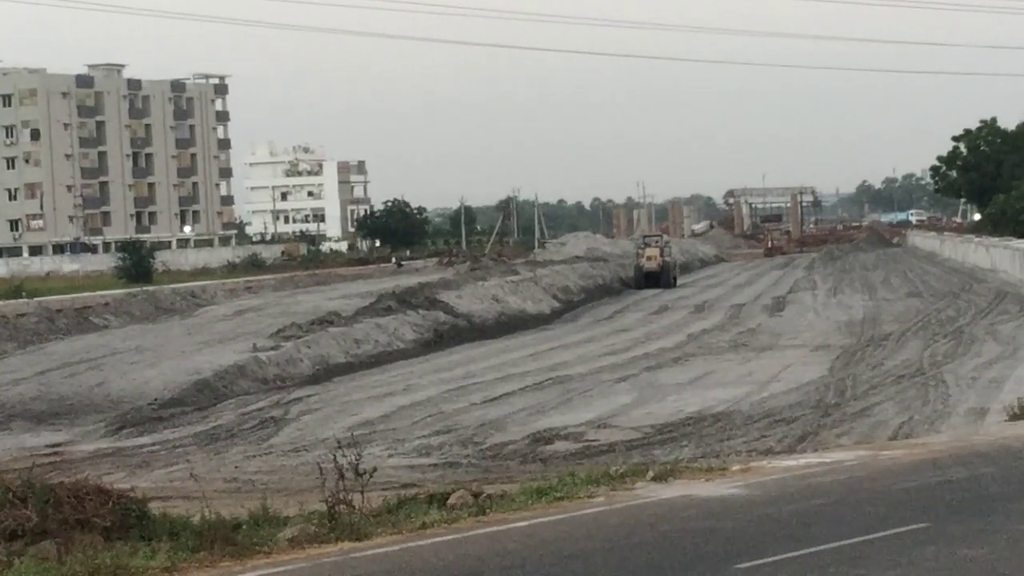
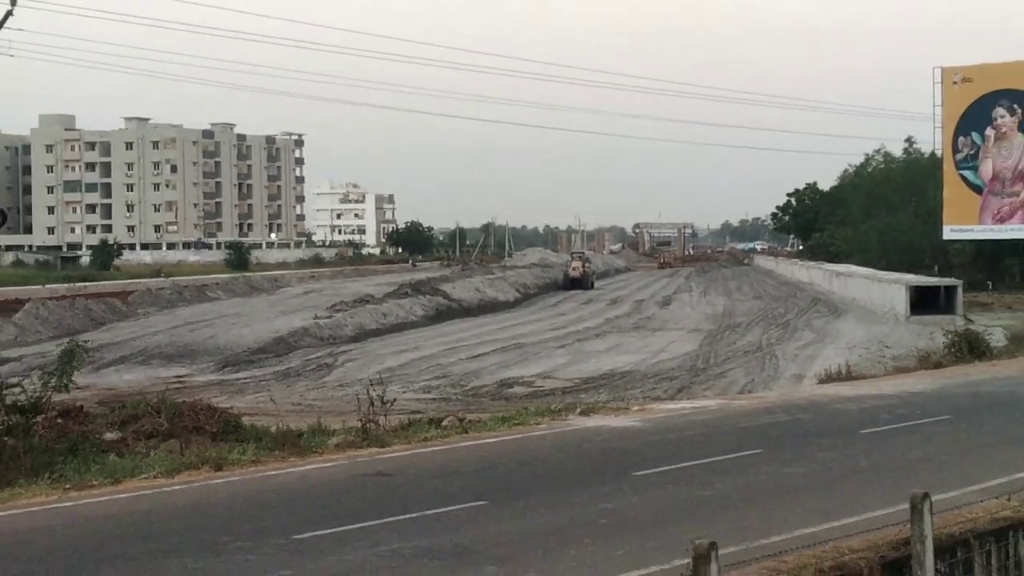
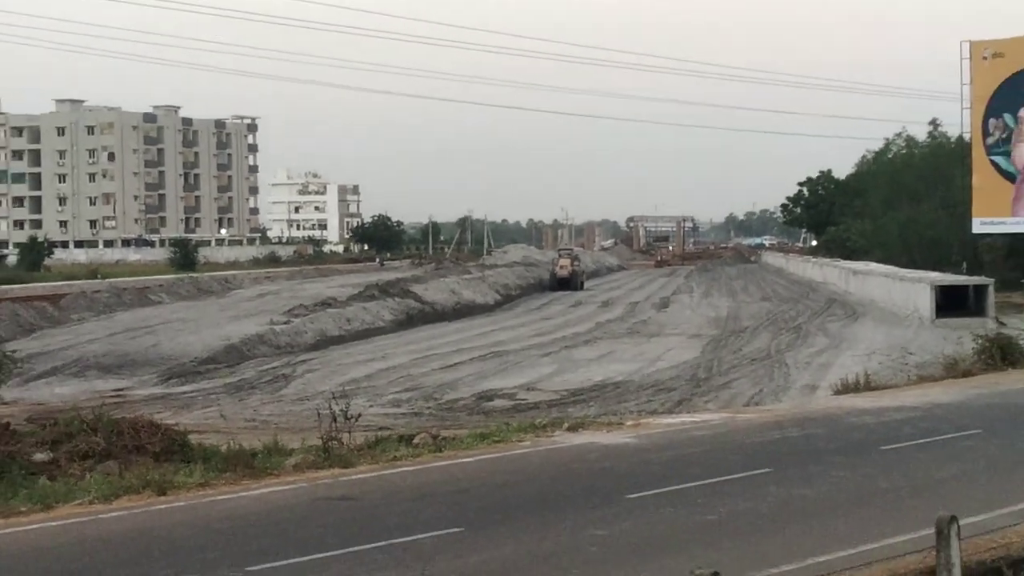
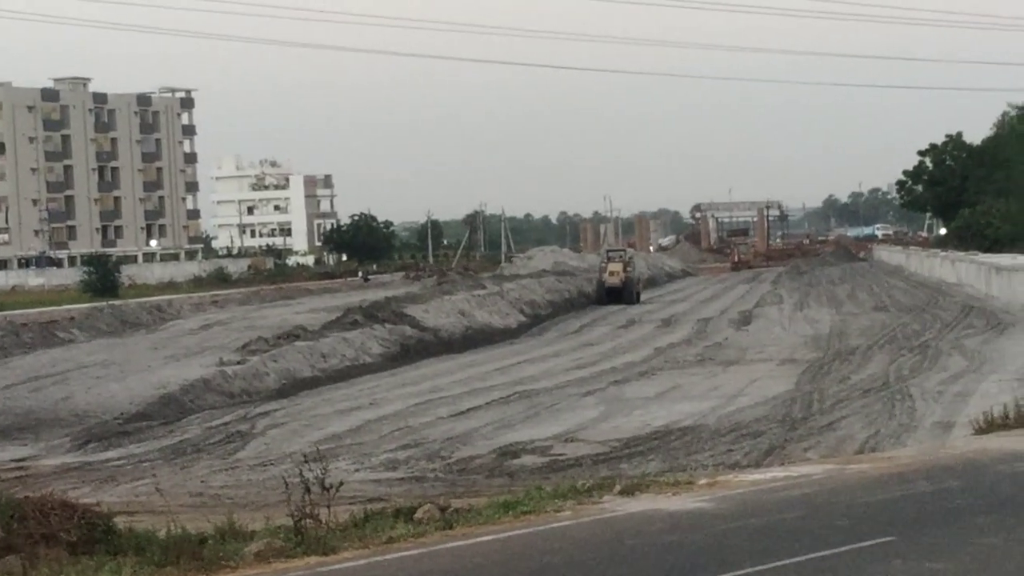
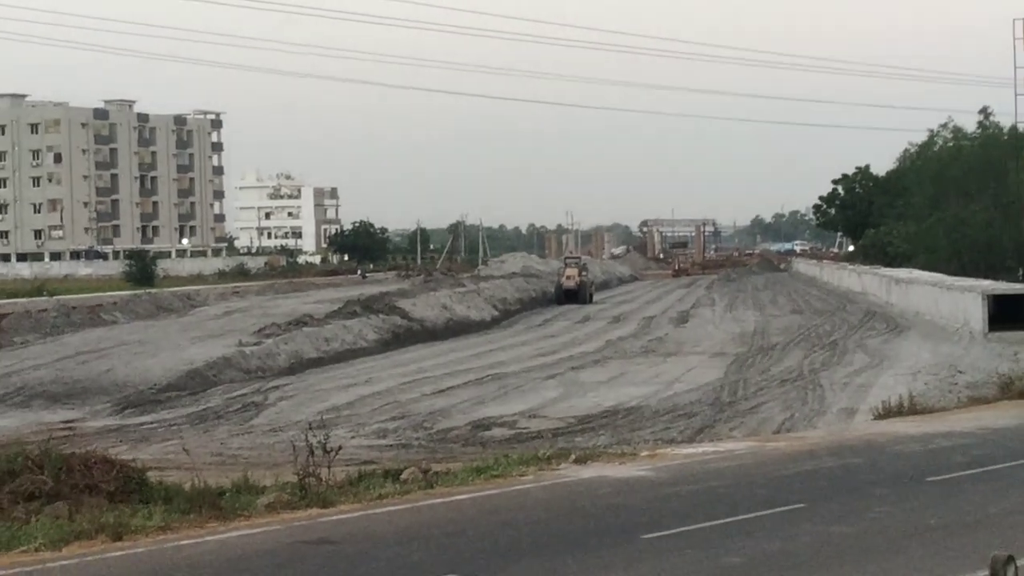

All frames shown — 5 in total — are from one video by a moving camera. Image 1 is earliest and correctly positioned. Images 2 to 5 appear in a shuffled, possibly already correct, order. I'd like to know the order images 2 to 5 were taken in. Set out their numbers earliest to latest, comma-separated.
4, 5, 3, 2
